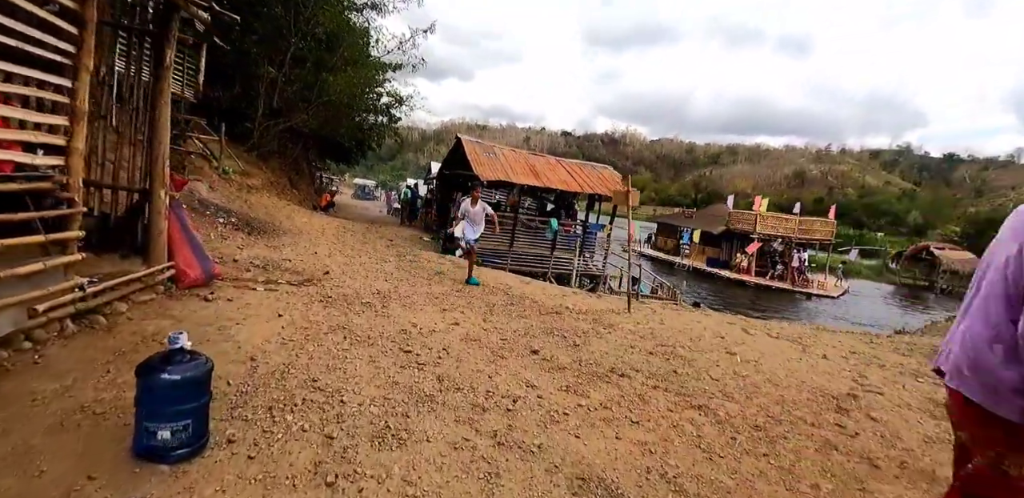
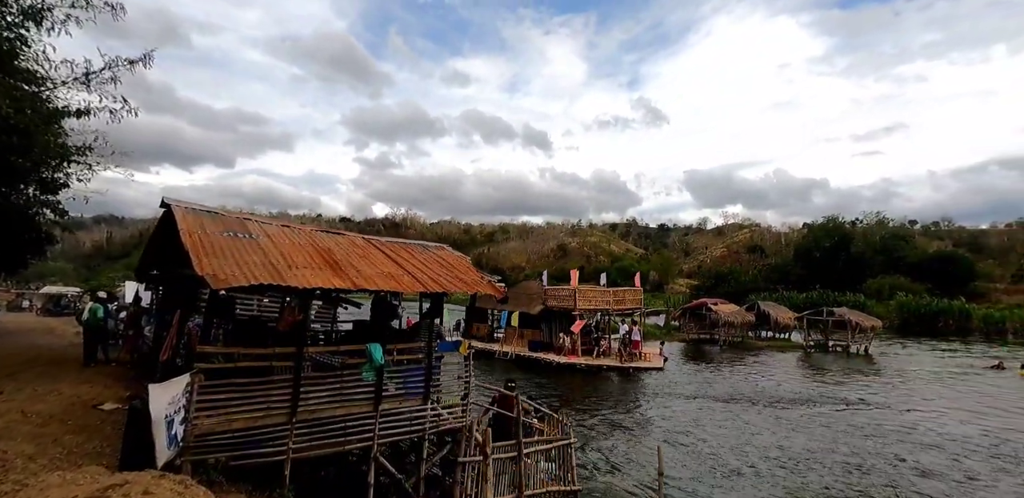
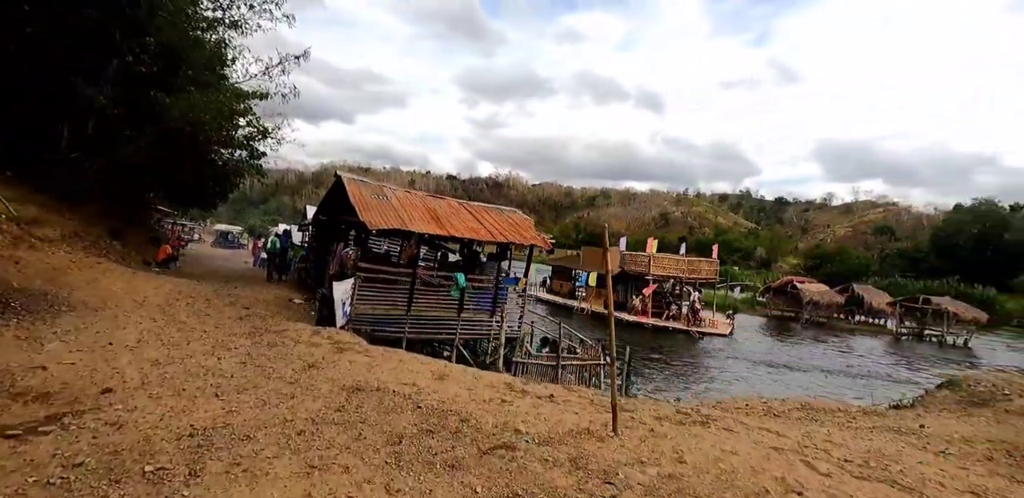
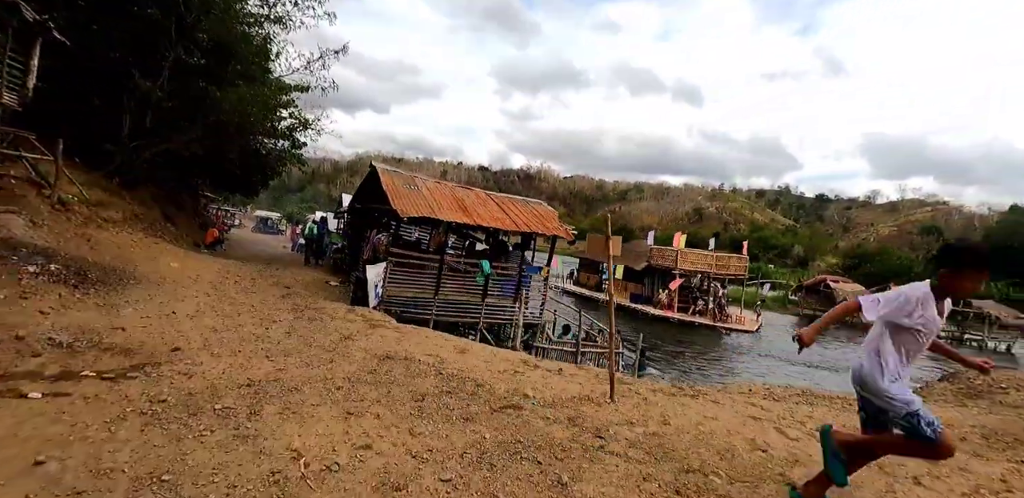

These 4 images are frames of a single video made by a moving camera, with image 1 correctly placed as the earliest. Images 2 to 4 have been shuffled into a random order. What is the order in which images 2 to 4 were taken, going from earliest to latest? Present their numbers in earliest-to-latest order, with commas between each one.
4, 3, 2
